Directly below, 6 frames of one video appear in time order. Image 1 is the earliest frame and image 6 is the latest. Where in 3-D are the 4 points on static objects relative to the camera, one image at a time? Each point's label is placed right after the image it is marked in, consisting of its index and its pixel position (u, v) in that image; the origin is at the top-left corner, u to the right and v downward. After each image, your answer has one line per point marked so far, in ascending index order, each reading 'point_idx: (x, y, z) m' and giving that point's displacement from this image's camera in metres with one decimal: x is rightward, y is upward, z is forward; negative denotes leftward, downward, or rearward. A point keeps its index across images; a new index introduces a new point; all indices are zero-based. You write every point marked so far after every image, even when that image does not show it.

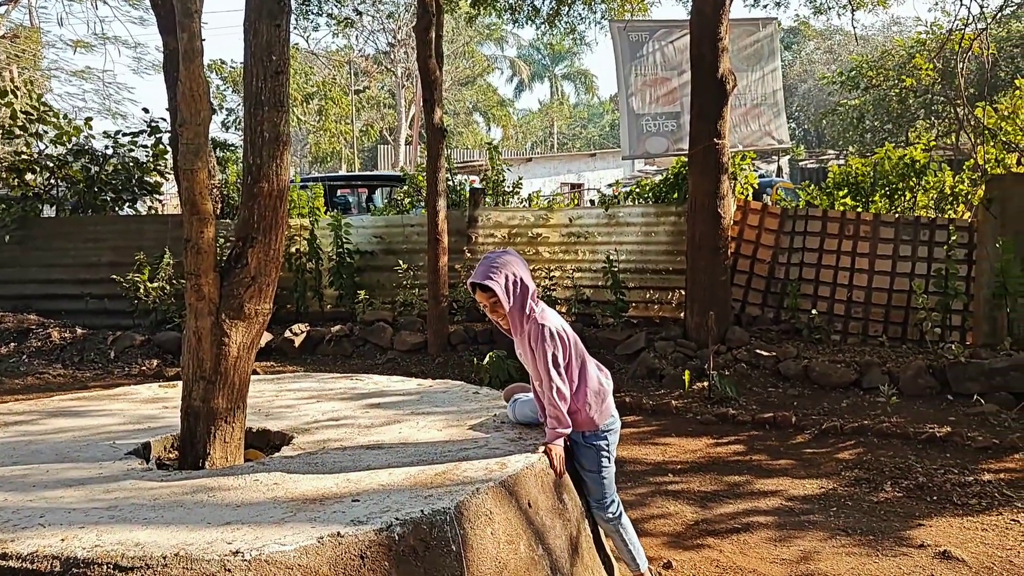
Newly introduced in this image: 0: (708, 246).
0: (+1.5, +0.3, +6.7) m
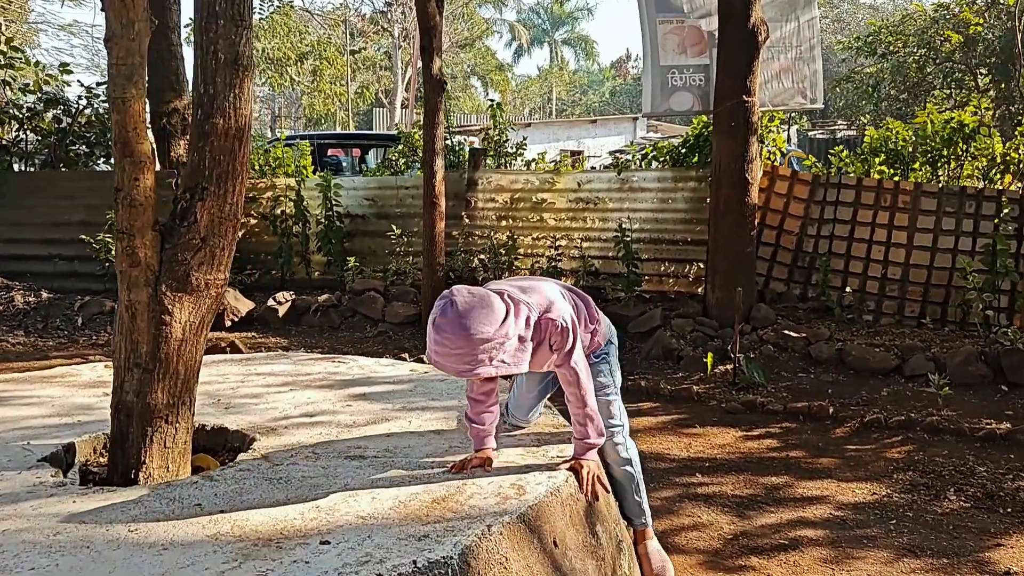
0: (+1.5, +0.5, +6.1) m
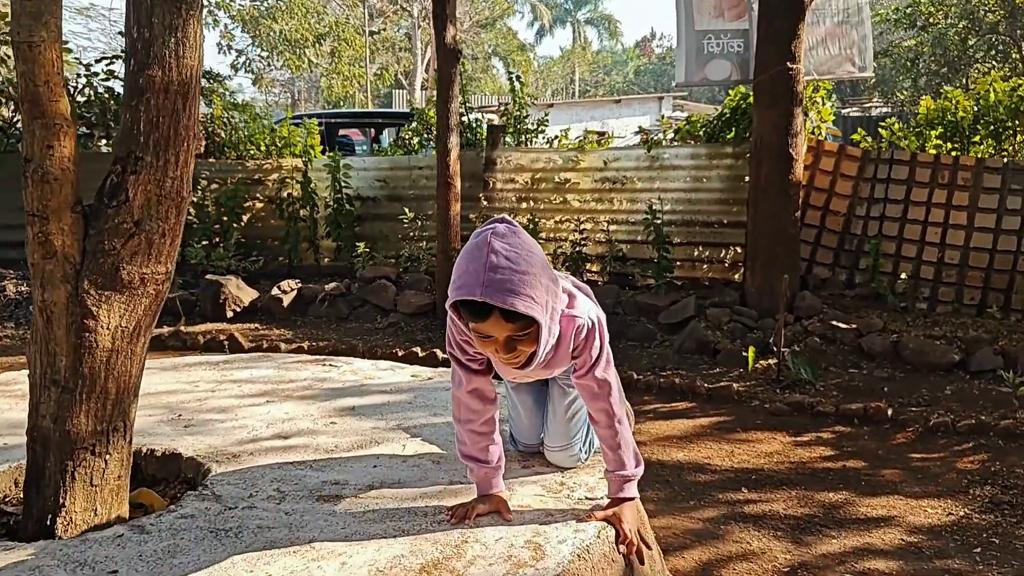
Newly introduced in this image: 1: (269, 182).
0: (+1.6, +0.6, +5.6) m
1: (-2.1, +0.9, +7.6) m
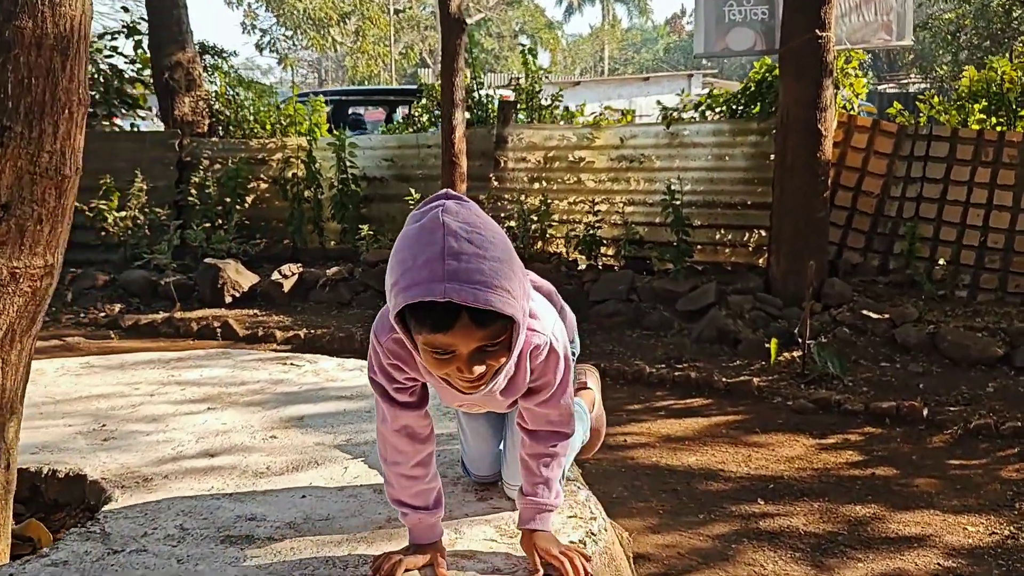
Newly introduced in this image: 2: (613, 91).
0: (+1.7, +0.7, +5.2) m
1: (-1.9, +1.0, +7.3) m
2: (+2.2, +4.3, +19.3) m
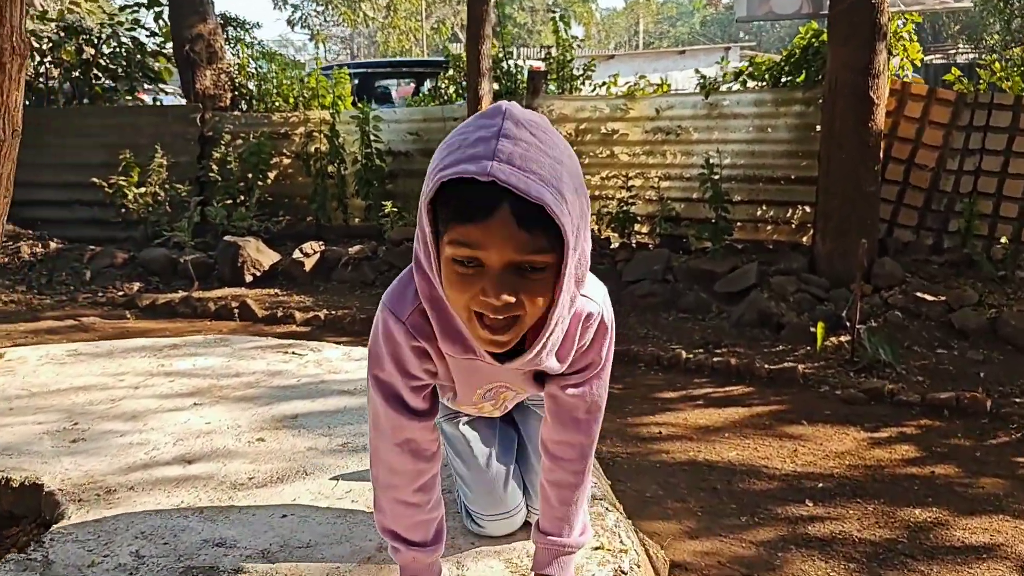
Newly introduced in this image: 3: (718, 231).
0: (+1.8, +0.8, +4.8) m
1: (-1.7, +1.2, +7.1) m
2: (+2.9, +4.7, +18.8) m
3: (+1.3, +0.3, +5.5) m
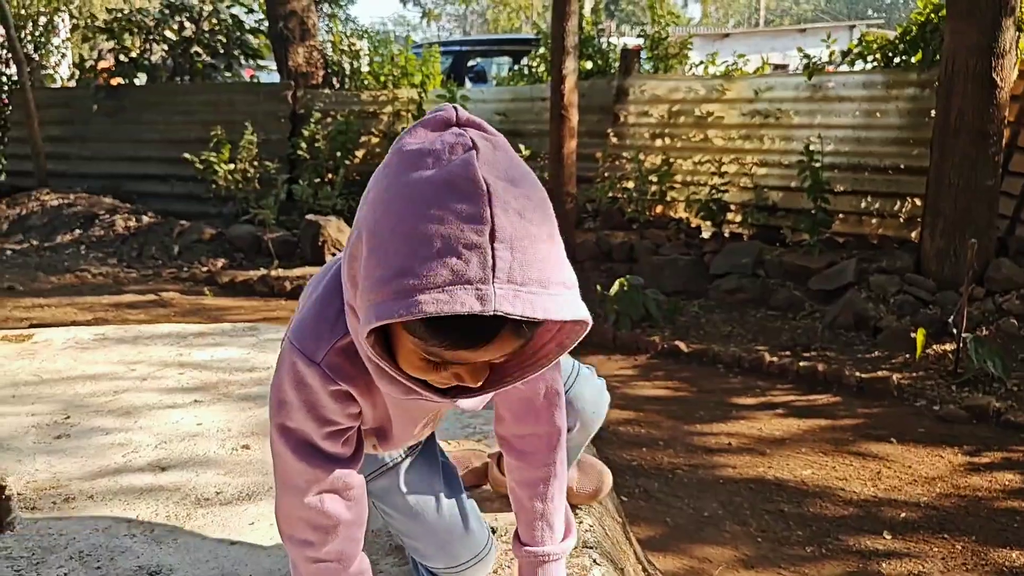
0: (+2.2, +0.8, +4.3) m
1: (-1.0, +1.4, +7.0) m
2: (+5.1, +5.0, +18.1) m
3: (+1.7, +0.4, +5.1) m
